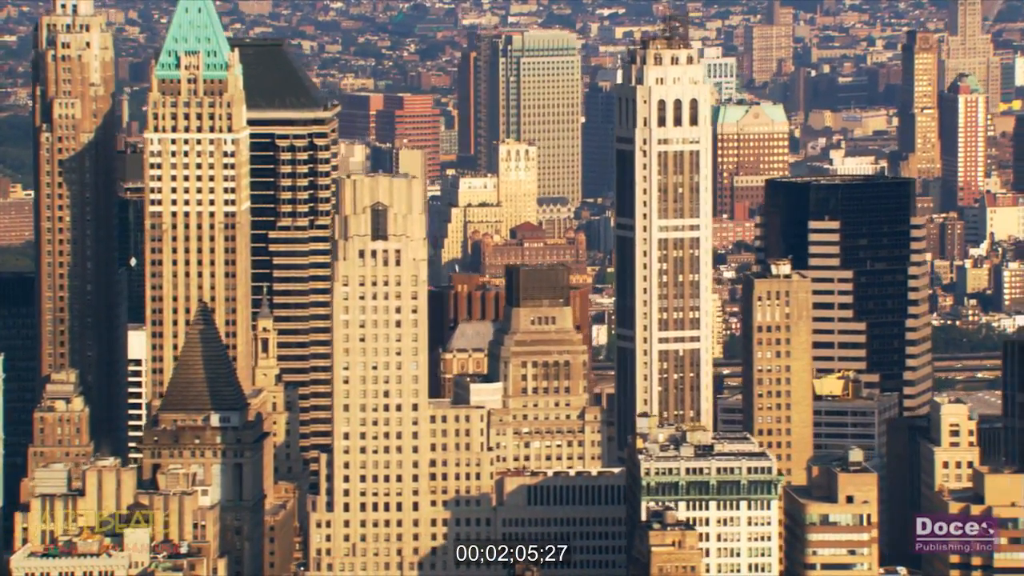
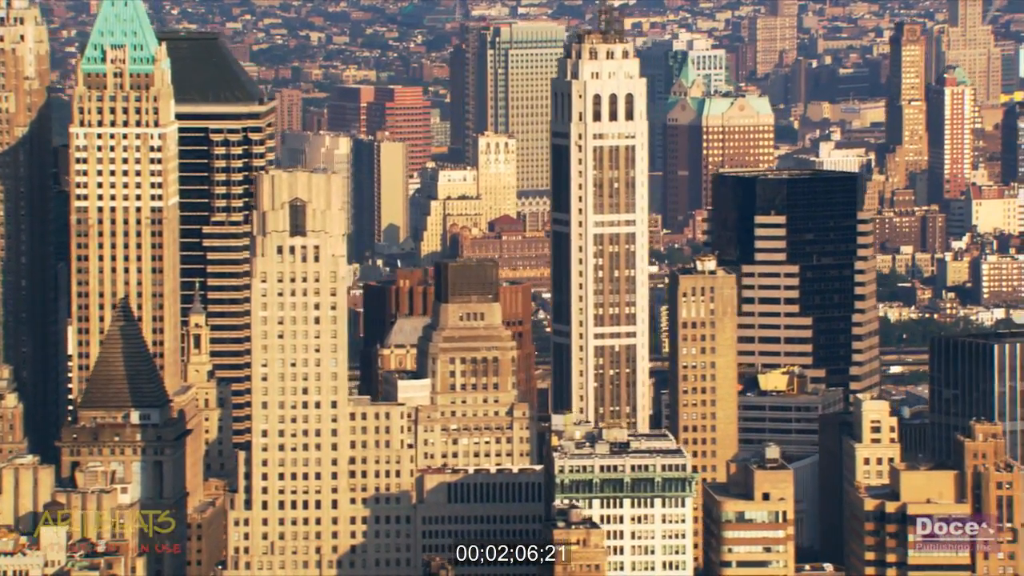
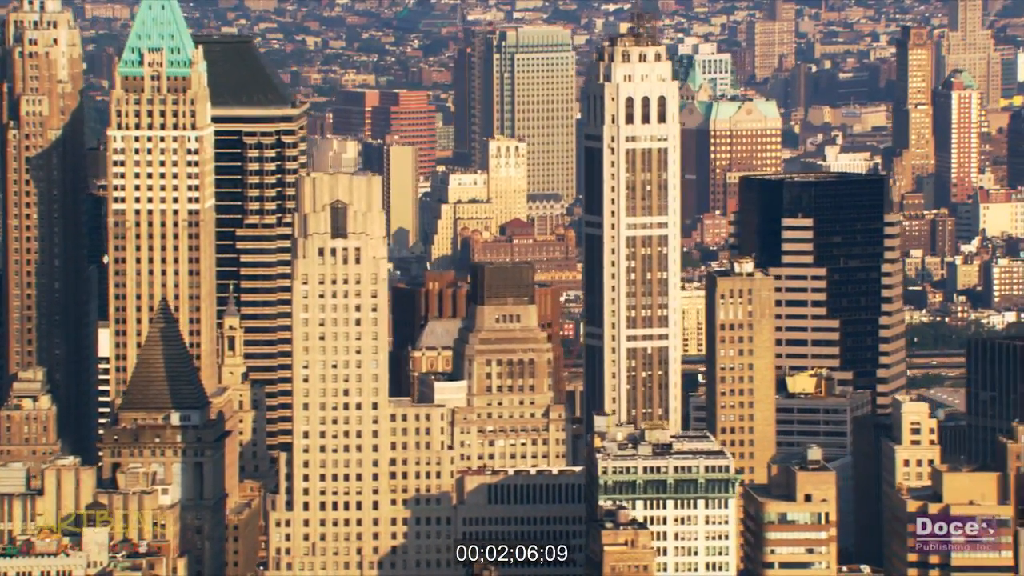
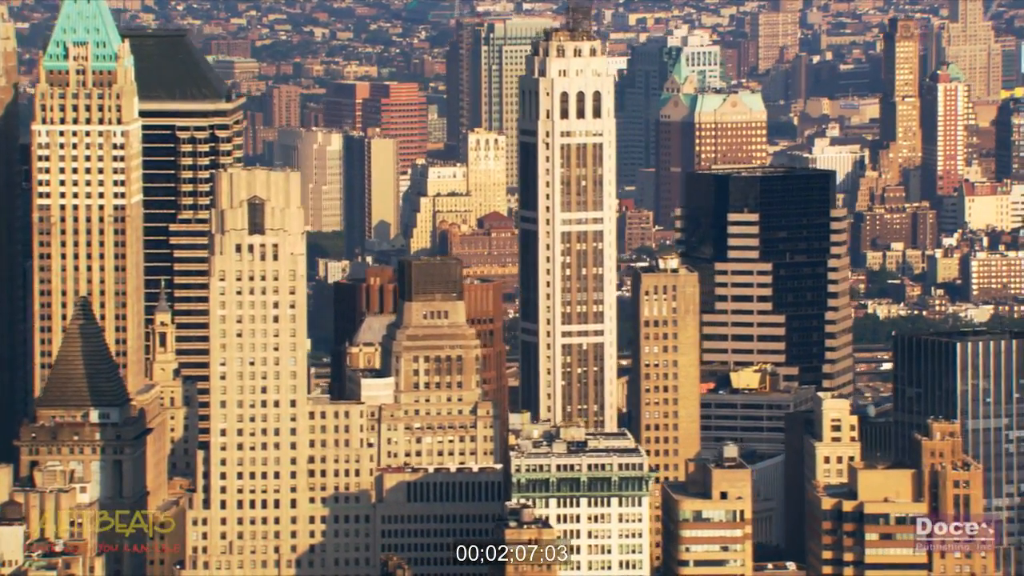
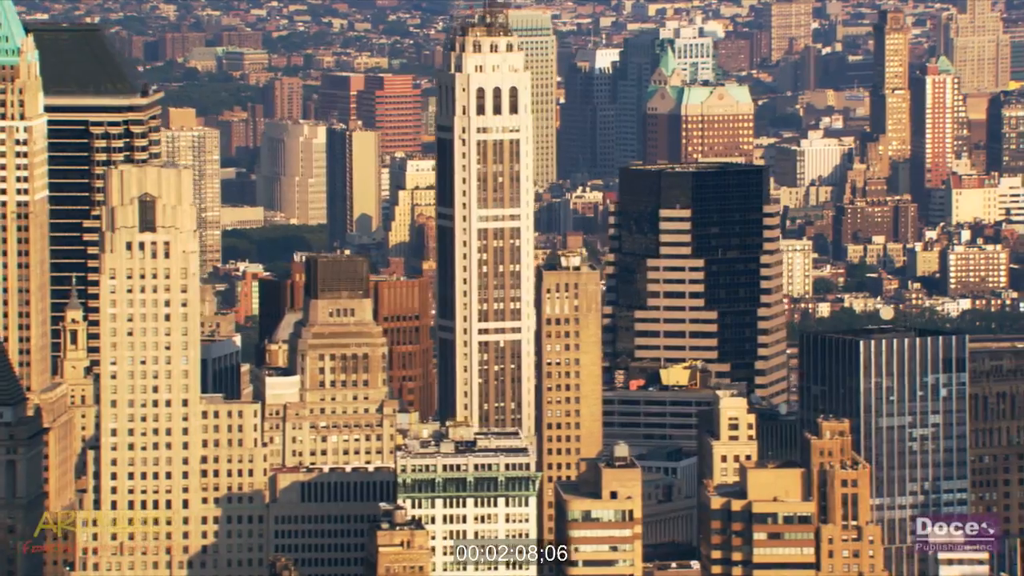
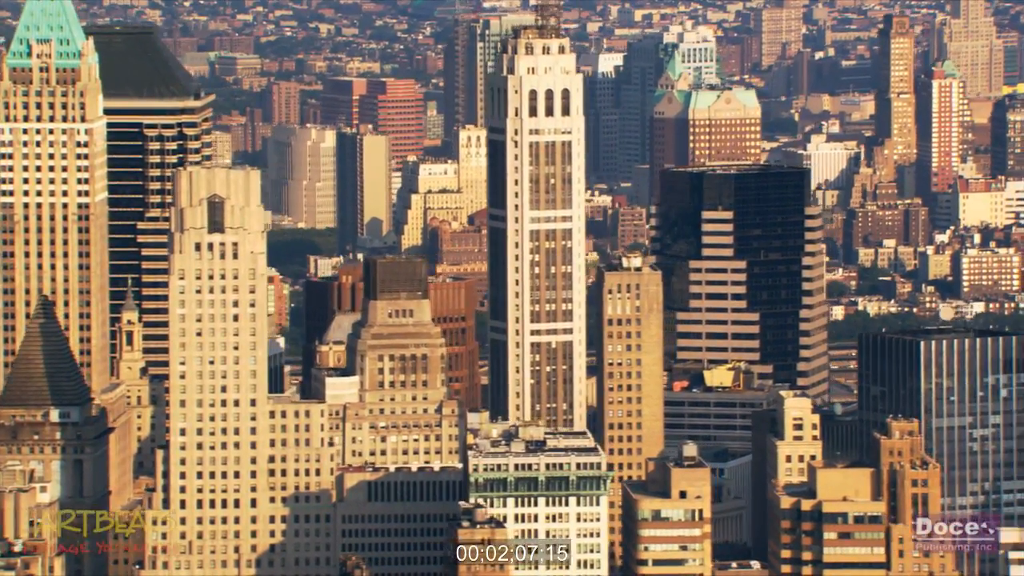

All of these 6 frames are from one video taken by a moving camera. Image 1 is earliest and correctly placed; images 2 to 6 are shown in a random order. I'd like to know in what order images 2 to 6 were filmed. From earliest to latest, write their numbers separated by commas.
3, 2, 4, 6, 5
